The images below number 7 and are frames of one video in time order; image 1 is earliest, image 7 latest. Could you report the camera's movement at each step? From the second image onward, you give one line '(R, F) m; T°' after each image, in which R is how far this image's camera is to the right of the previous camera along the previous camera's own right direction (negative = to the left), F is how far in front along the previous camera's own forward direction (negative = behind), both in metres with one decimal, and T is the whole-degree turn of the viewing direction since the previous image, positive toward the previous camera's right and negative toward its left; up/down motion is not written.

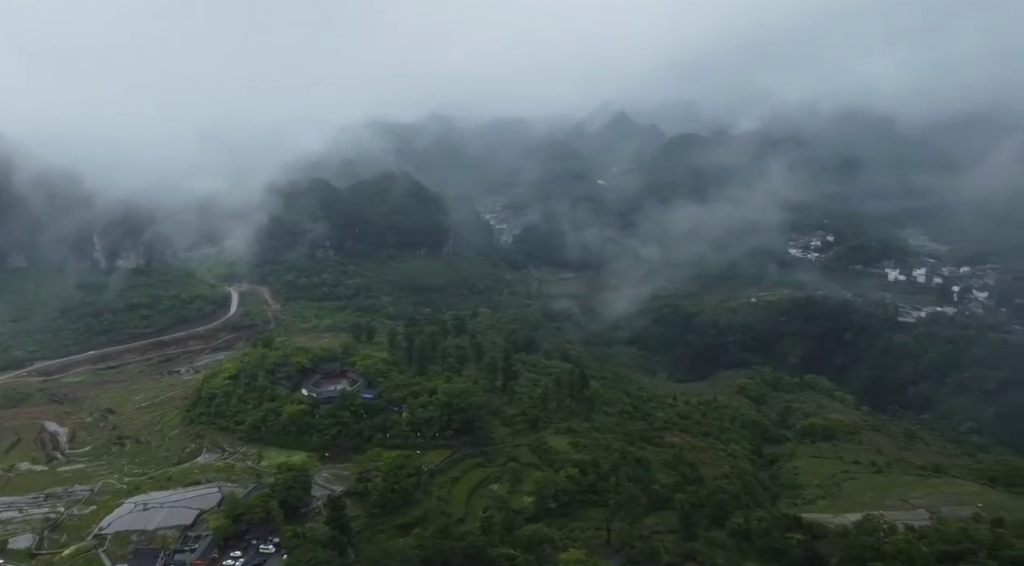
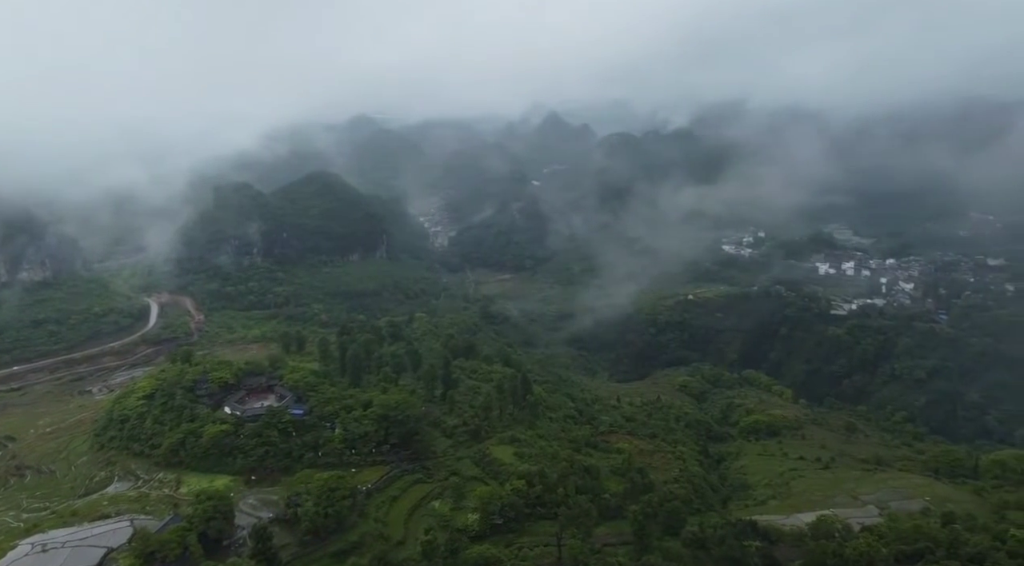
(-0.1, +1.9) m; +4°
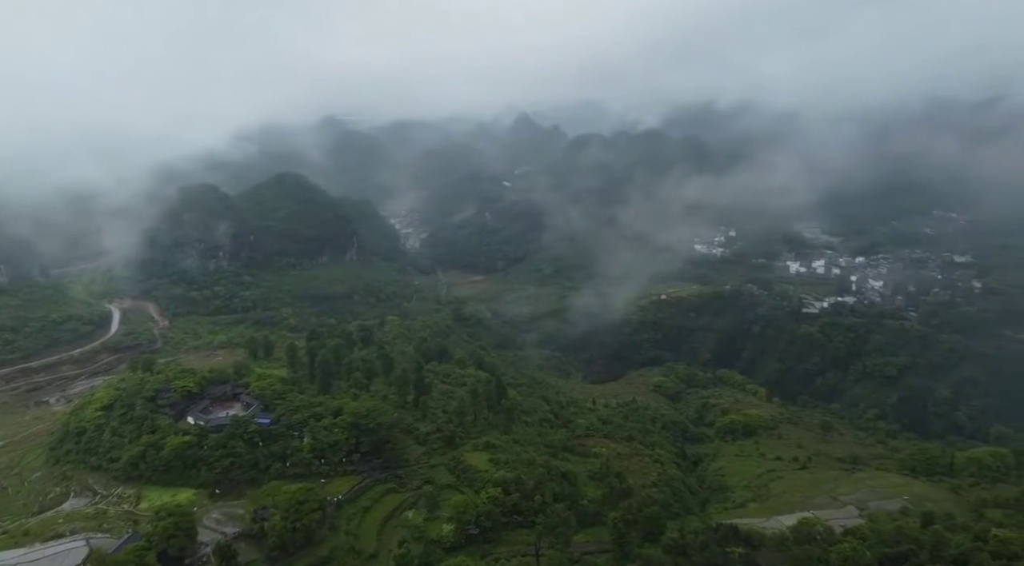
(-0.1, +0.9) m; +2°
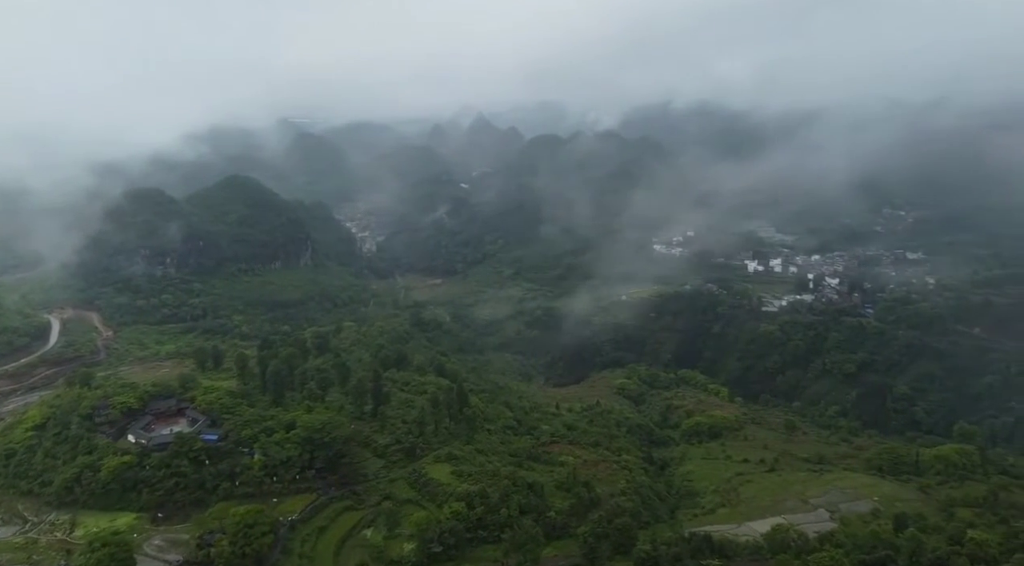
(-0.1, +1.4) m; +3°
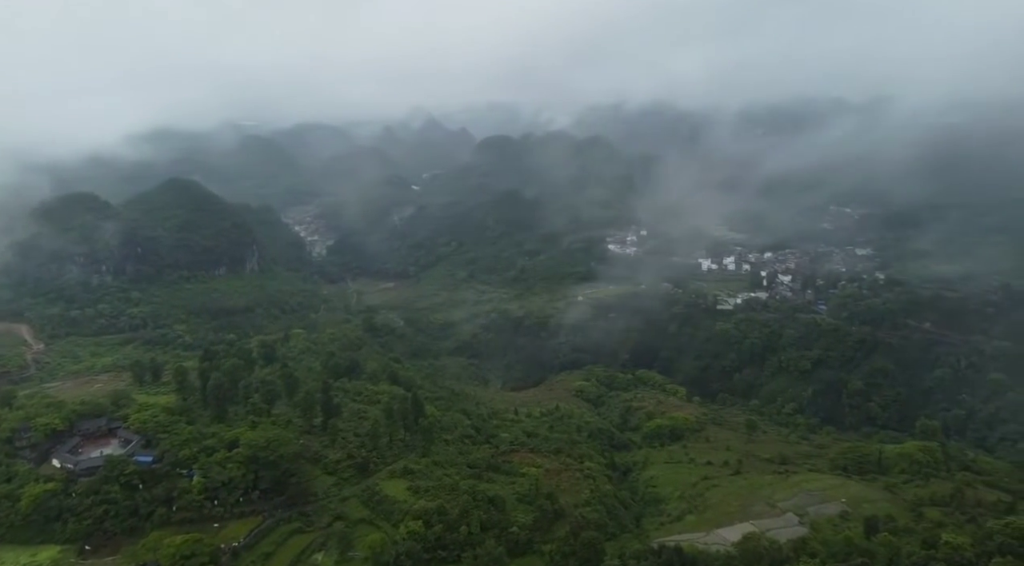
(-0.1, +1.7) m; +3°
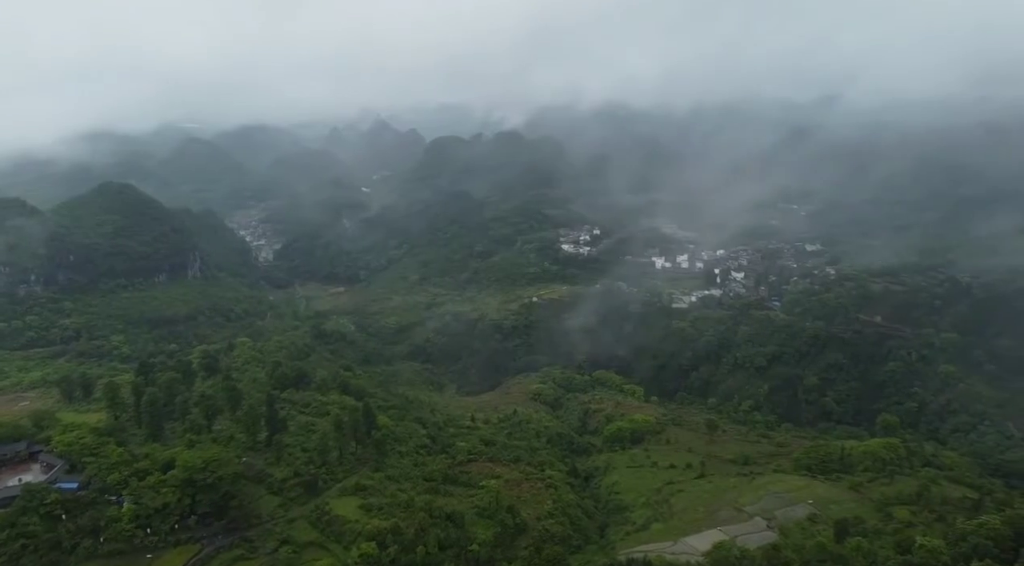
(-0.1, +1.7) m; +3°
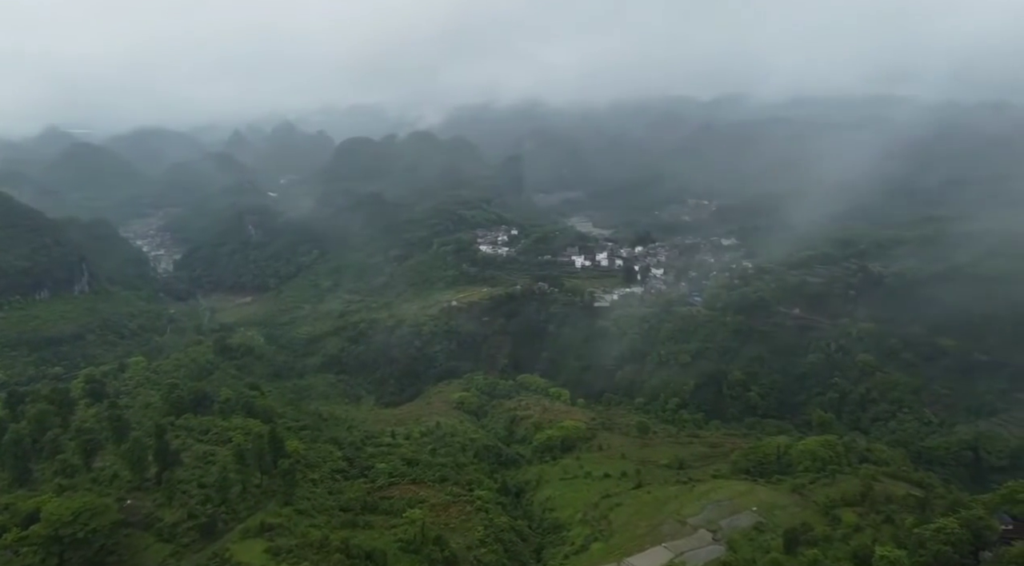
(-0.1, +3.0) m; +6°
